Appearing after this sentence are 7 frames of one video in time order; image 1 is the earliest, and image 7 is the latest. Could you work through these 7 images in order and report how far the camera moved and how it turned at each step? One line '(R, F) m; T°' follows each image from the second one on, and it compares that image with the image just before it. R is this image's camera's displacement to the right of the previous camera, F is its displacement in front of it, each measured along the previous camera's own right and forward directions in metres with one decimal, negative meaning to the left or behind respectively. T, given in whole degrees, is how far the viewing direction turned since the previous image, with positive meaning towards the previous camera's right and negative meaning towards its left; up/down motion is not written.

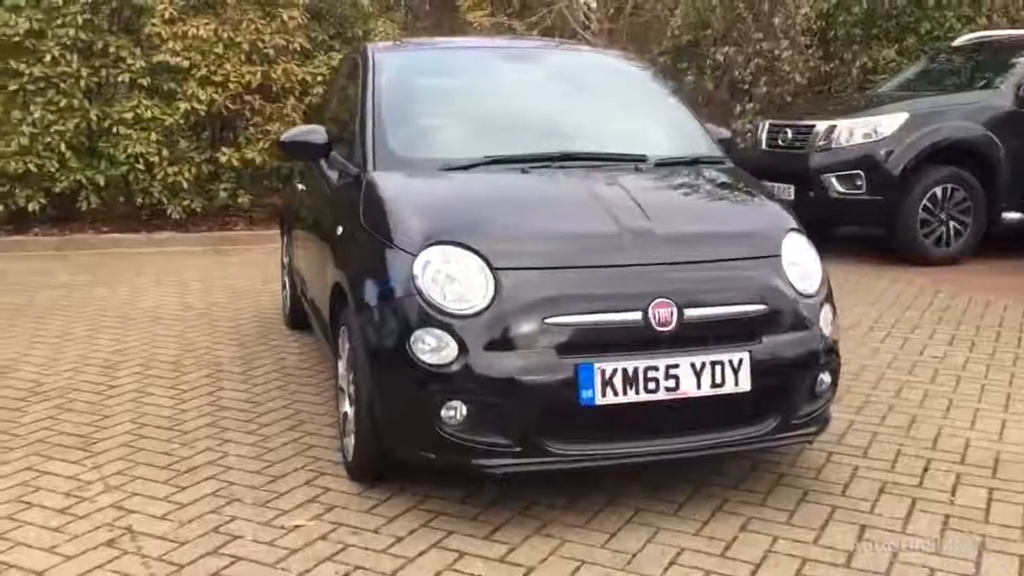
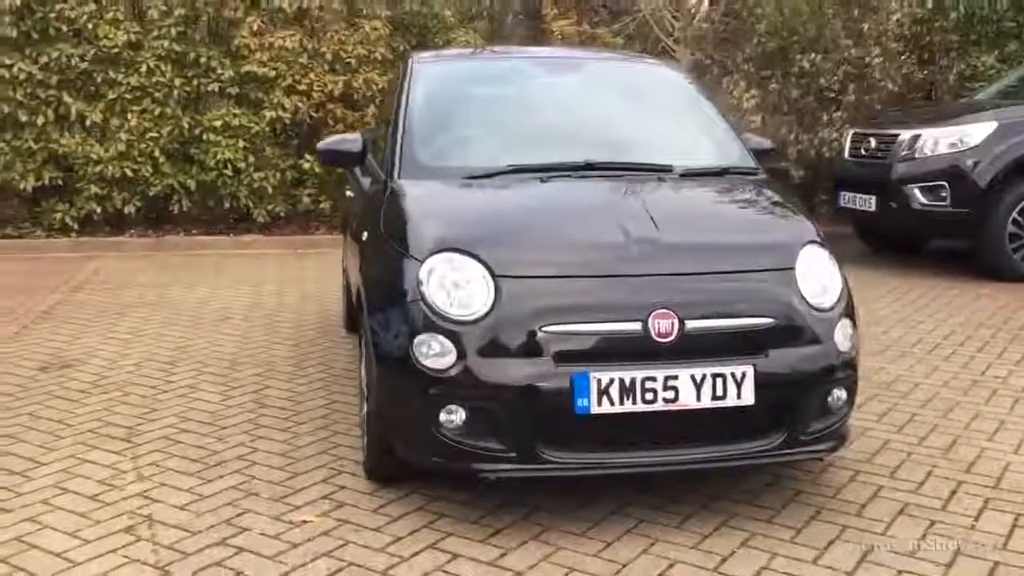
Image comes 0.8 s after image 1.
(+0.4, 0.0) m; -6°
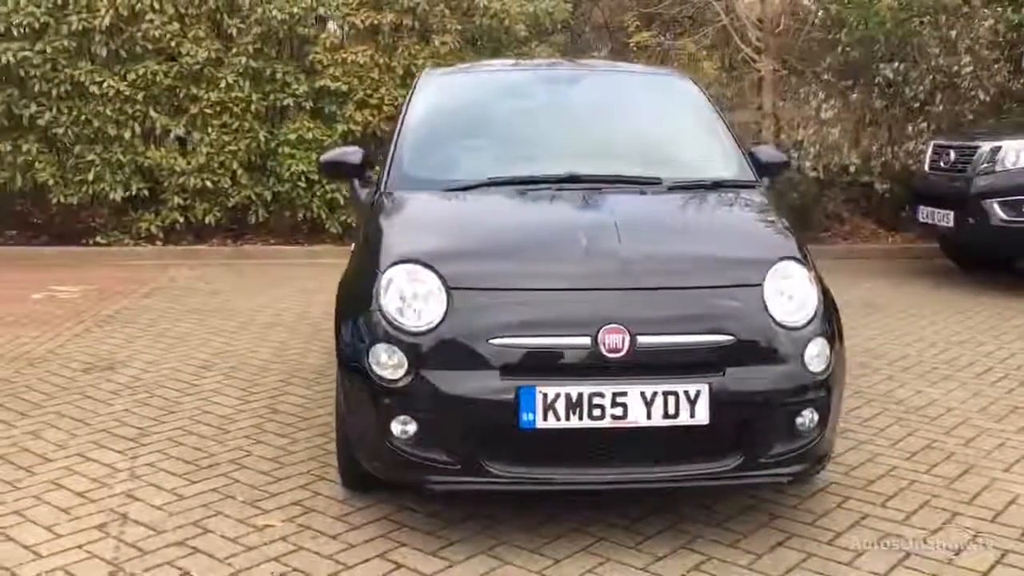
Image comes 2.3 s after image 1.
(+0.6, 0.0) m; -7°
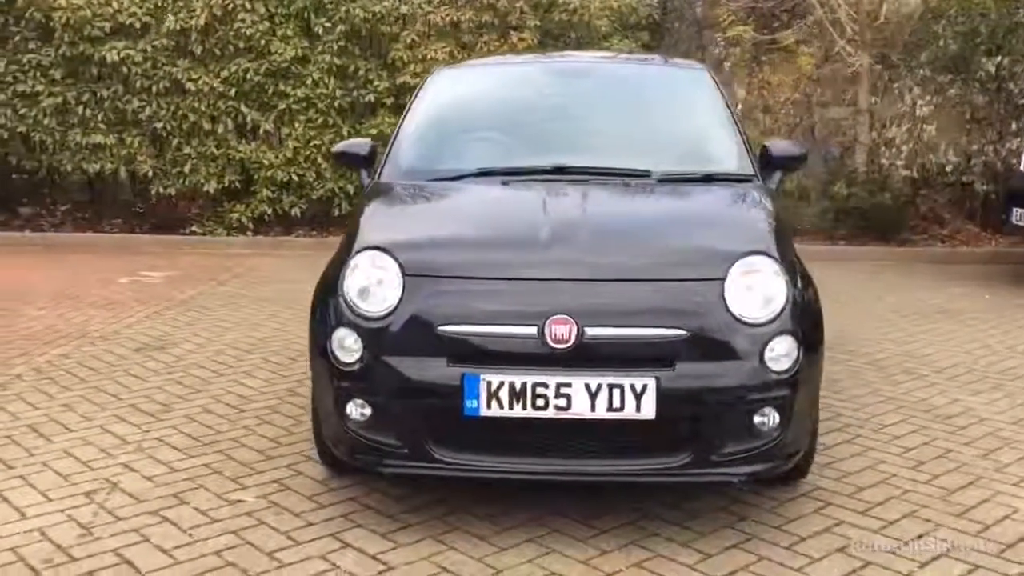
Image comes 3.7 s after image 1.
(+0.6, 0.0) m; -7°
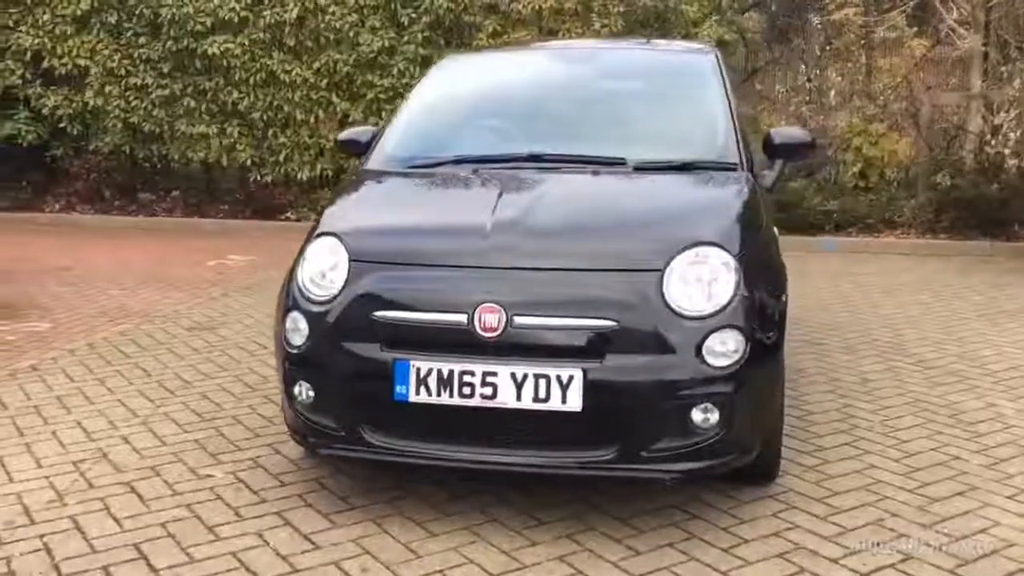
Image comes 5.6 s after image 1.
(+0.7, +0.1) m; -8°
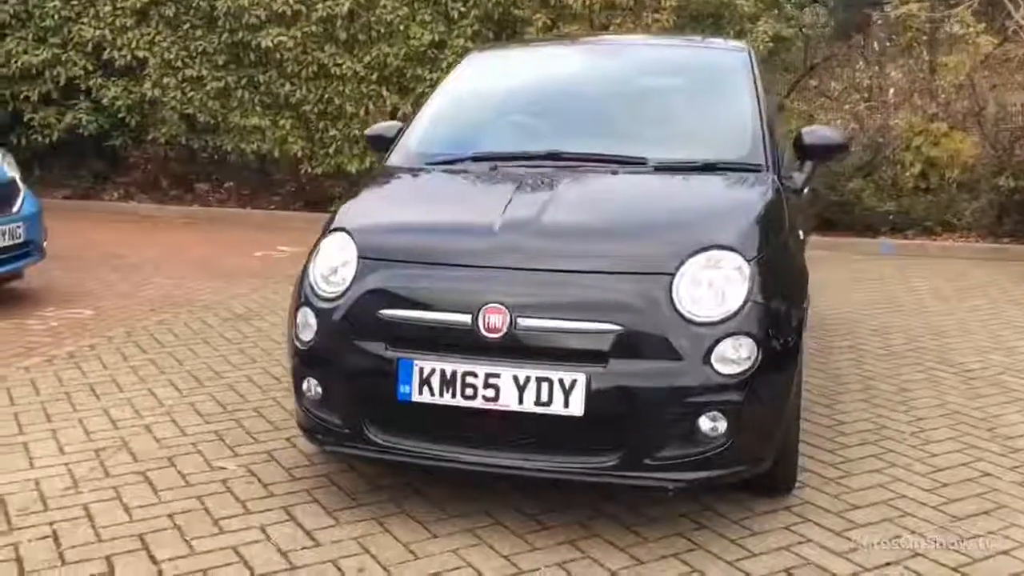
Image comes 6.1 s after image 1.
(+0.2, +0.1) m; -4°
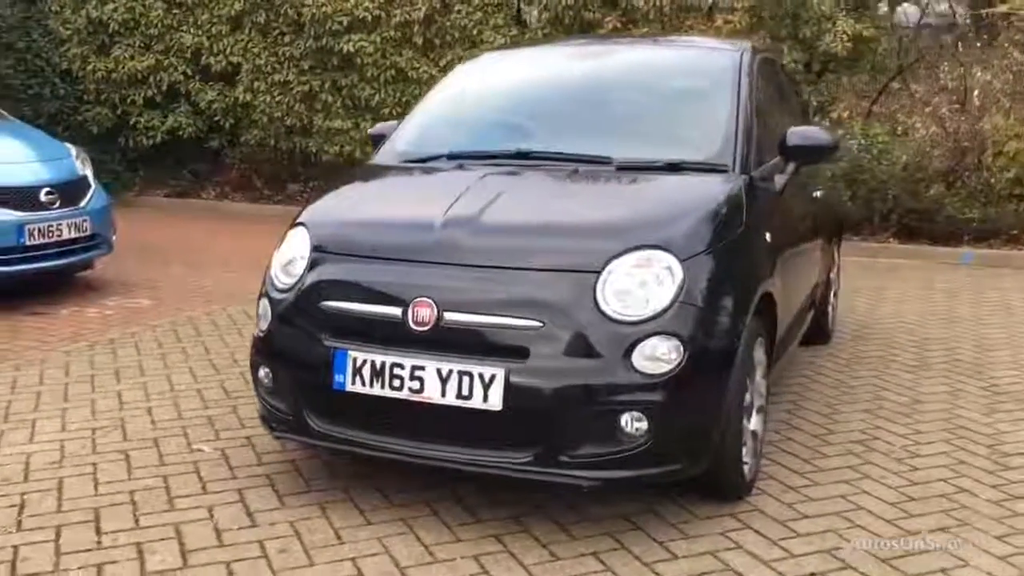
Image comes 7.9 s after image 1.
(+0.6, 0.0) m; -7°
